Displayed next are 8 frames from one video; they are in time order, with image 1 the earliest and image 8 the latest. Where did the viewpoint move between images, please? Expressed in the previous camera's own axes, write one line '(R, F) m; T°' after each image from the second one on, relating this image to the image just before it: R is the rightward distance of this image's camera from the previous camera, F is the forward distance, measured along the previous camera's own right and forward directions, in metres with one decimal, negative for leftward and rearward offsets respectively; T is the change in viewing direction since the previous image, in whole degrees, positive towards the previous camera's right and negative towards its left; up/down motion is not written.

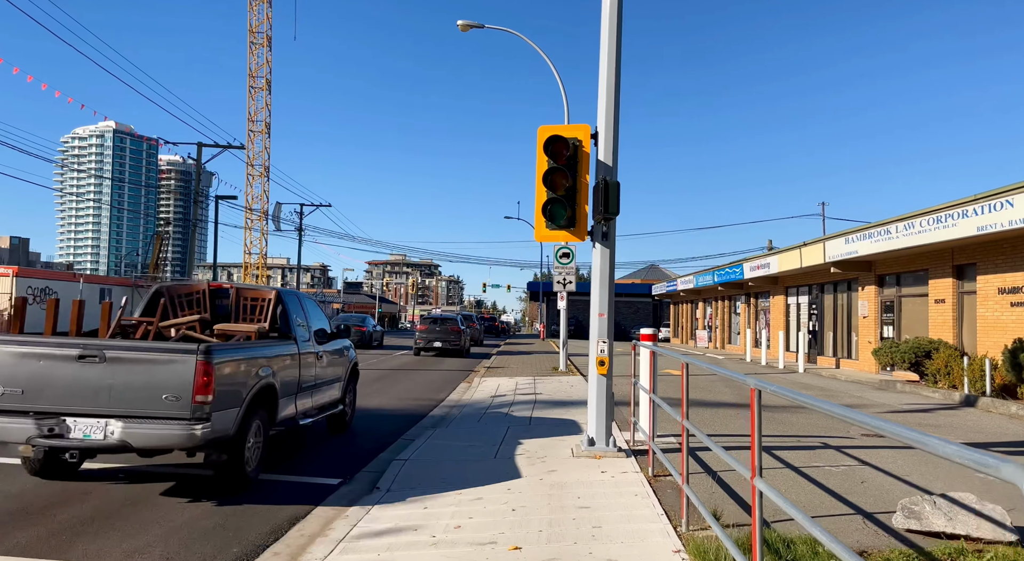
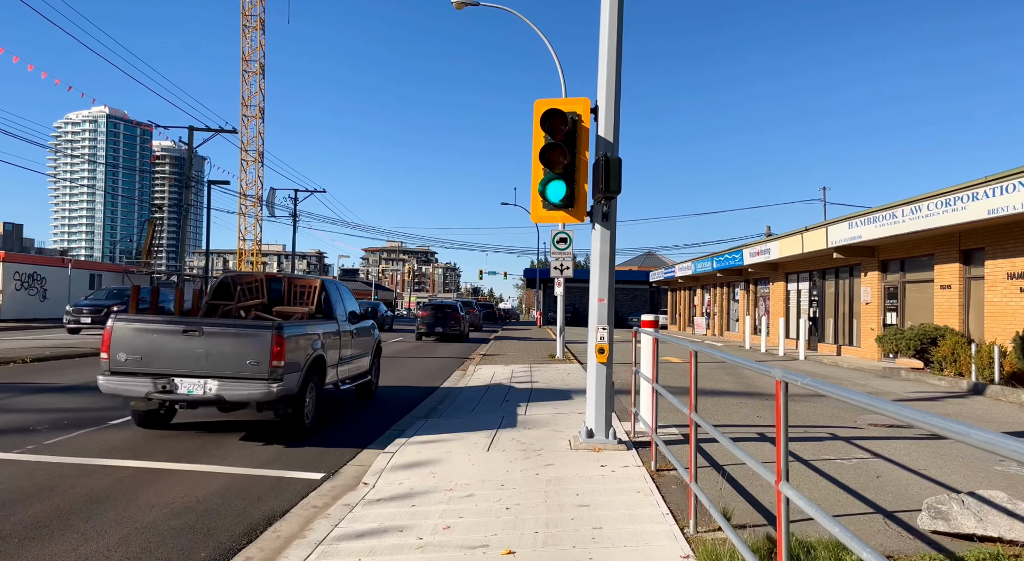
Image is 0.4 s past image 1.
(0.0, +0.4) m; 0°
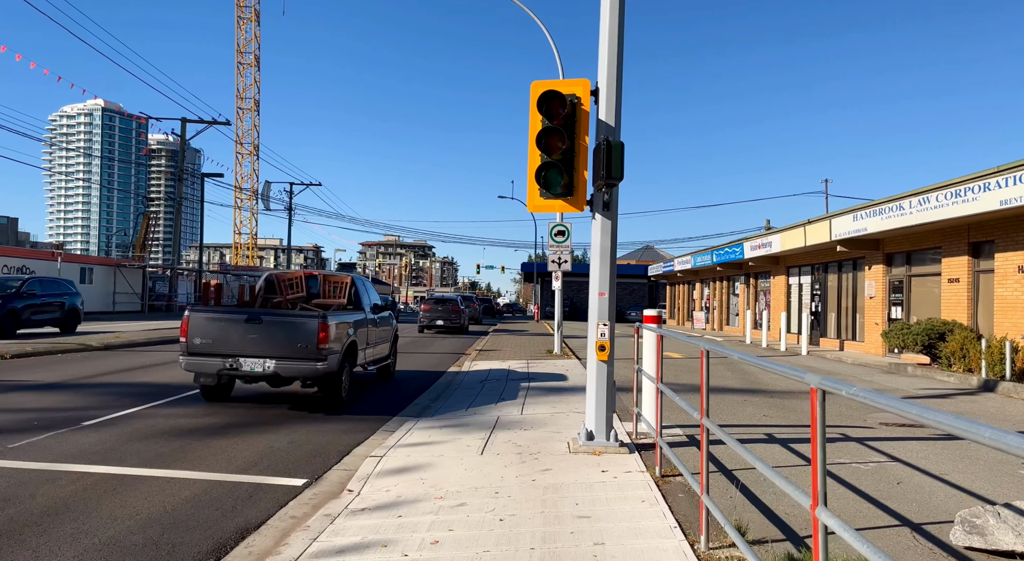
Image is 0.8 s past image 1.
(0.0, +0.4) m; 0°
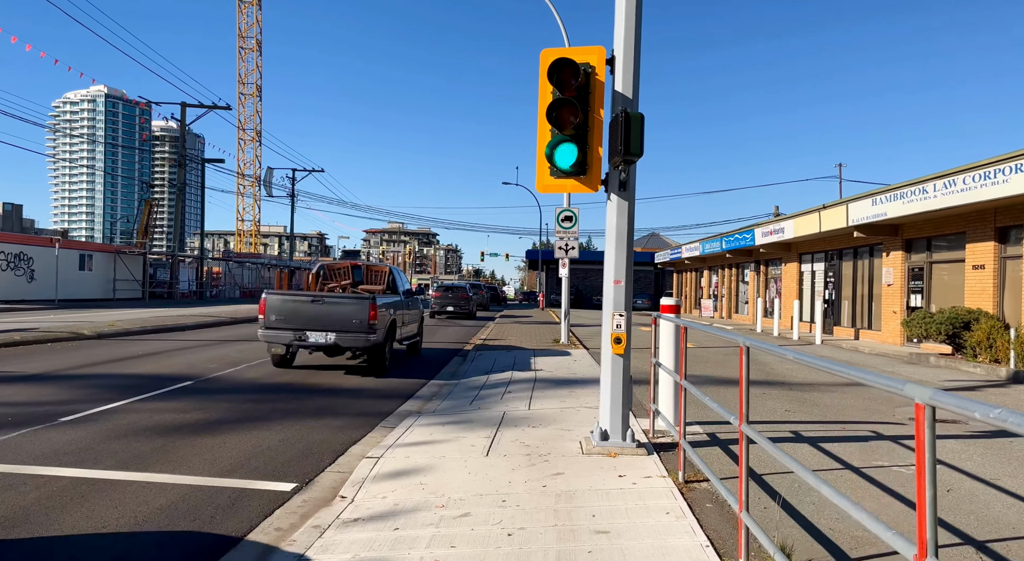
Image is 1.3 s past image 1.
(0.0, +0.6) m; 0°
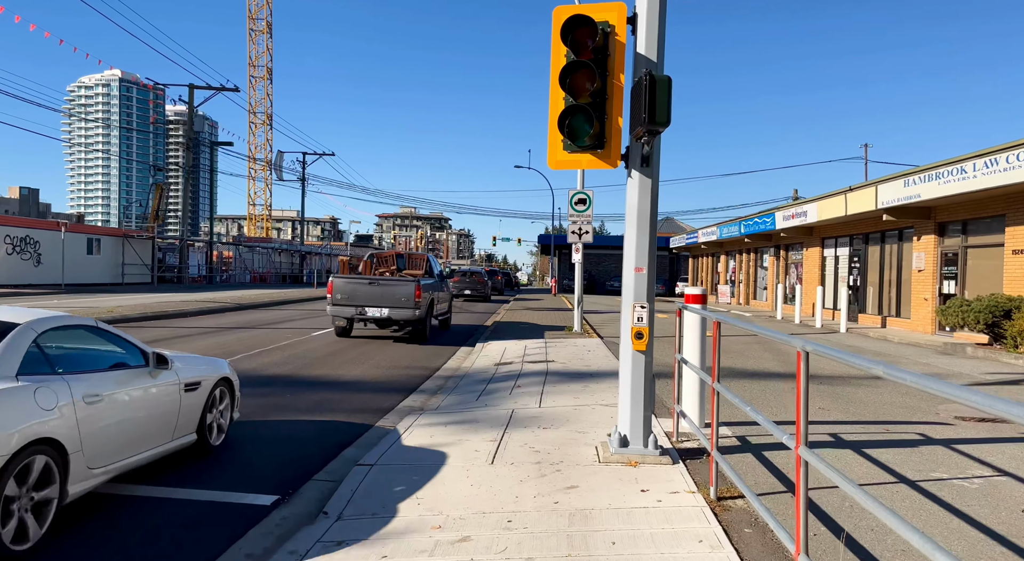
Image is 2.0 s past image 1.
(0.0, +0.7) m; -1°
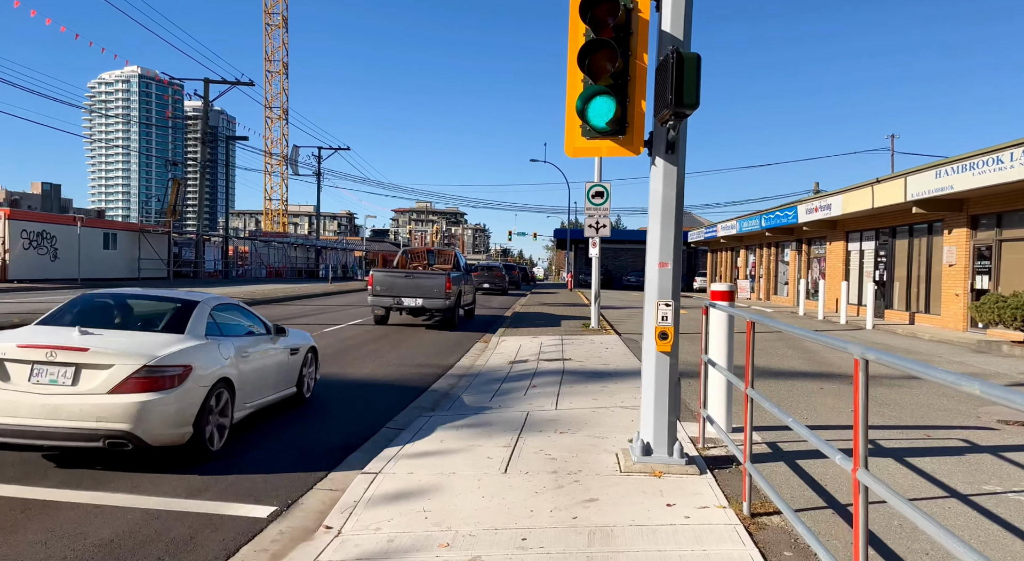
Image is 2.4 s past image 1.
(0.0, +0.4) m; -1°
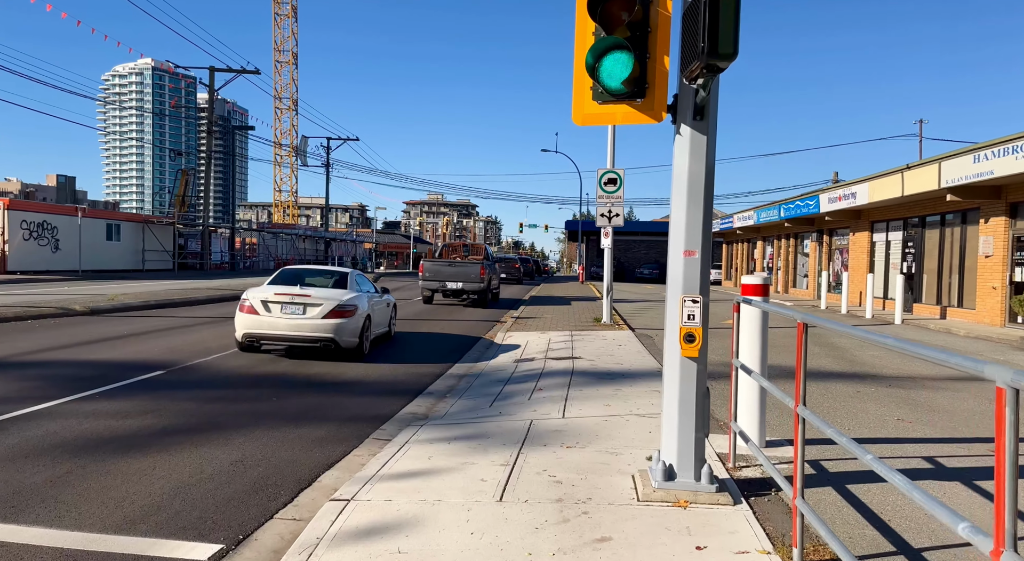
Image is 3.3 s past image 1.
(+0.1, +0.9) m; -1°
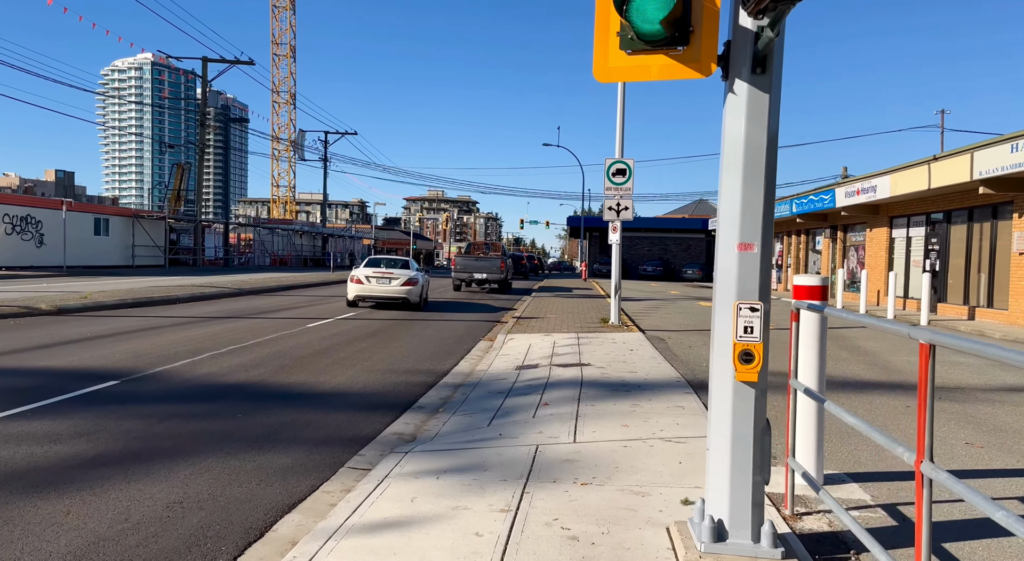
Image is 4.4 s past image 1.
(0.0, +1.0) m; 0°
